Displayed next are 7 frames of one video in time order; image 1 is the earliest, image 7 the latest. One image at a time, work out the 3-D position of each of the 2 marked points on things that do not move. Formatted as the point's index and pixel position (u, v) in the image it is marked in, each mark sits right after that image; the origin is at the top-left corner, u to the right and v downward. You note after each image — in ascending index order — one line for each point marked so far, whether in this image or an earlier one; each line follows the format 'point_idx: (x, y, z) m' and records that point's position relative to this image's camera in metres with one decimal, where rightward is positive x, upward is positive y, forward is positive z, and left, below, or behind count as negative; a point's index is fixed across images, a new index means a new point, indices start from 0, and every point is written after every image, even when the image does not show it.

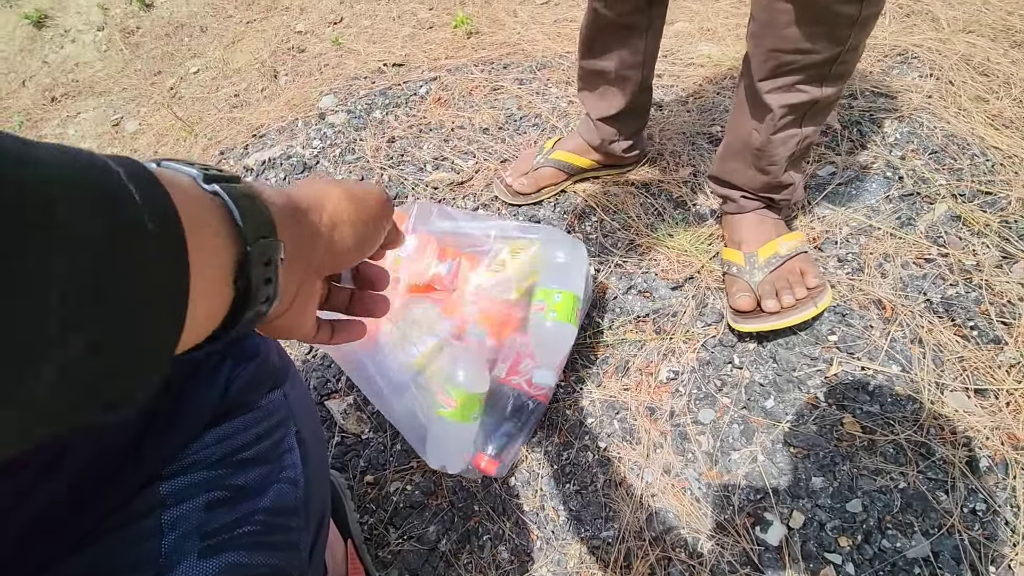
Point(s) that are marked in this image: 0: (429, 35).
0: (-0.3, +1.1, +2.2) m
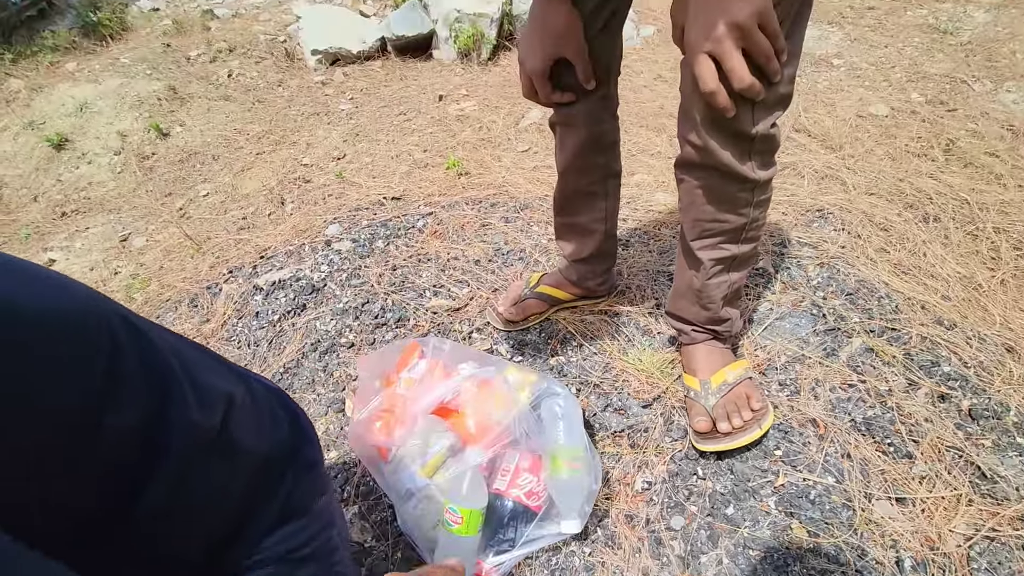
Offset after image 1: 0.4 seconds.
0: (-0.4, +0.6, +2.6) m
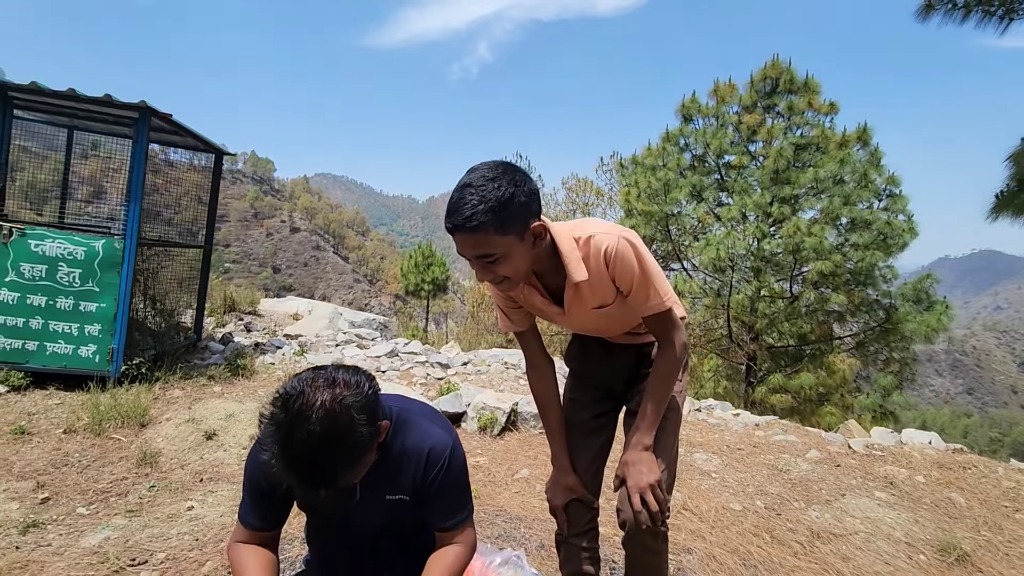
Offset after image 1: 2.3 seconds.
0: (-0.5, -1.6, +4.0) m
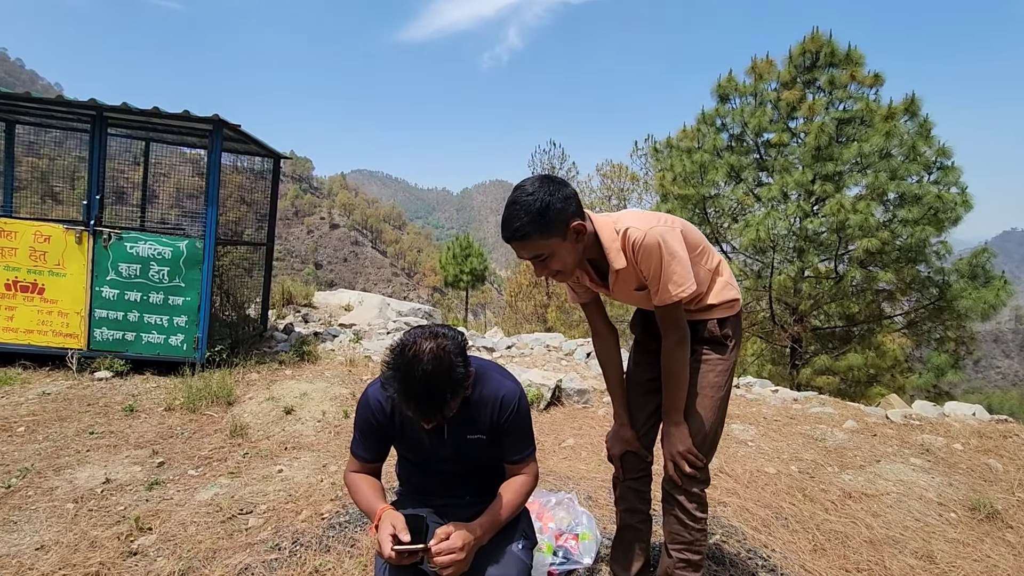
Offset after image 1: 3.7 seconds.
0: (0.0, -1.5, +4.4) m
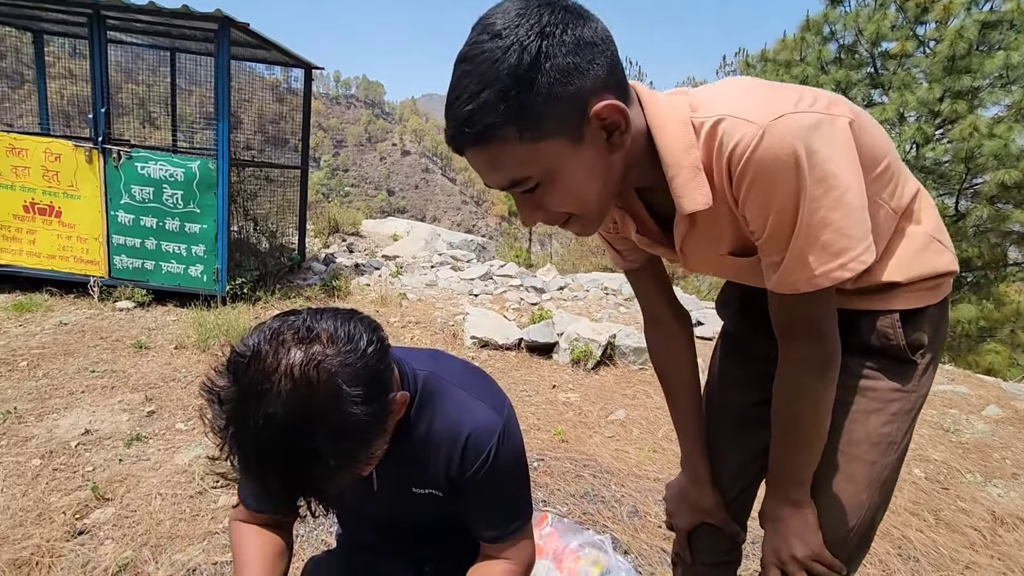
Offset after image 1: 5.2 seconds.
0: (+0.2, -1.0, +3.6) m
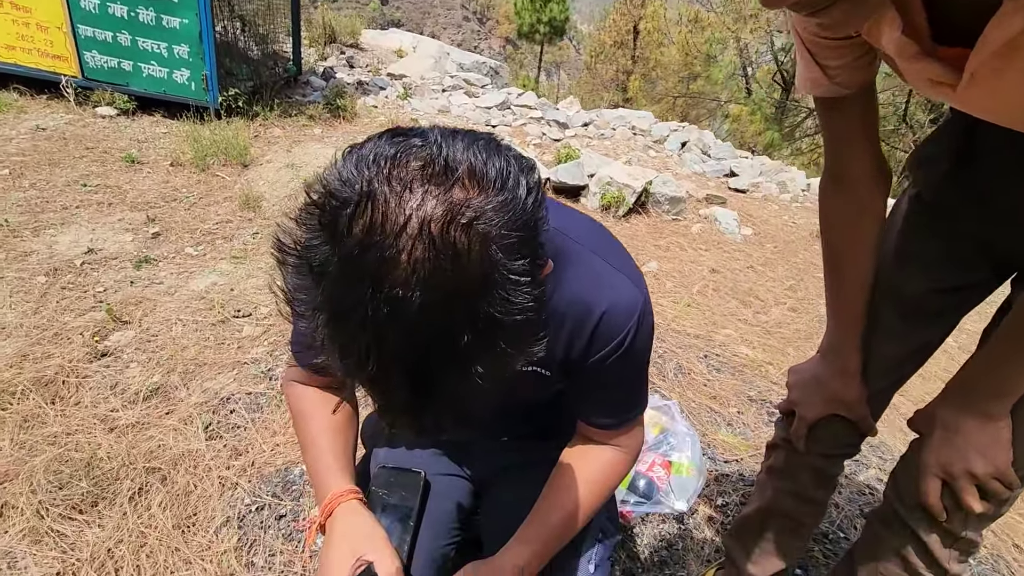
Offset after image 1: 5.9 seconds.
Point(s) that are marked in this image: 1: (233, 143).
0: (+0.4, 0.0, +3.5) m
1: (-2.5, +1.3, +4.6) m
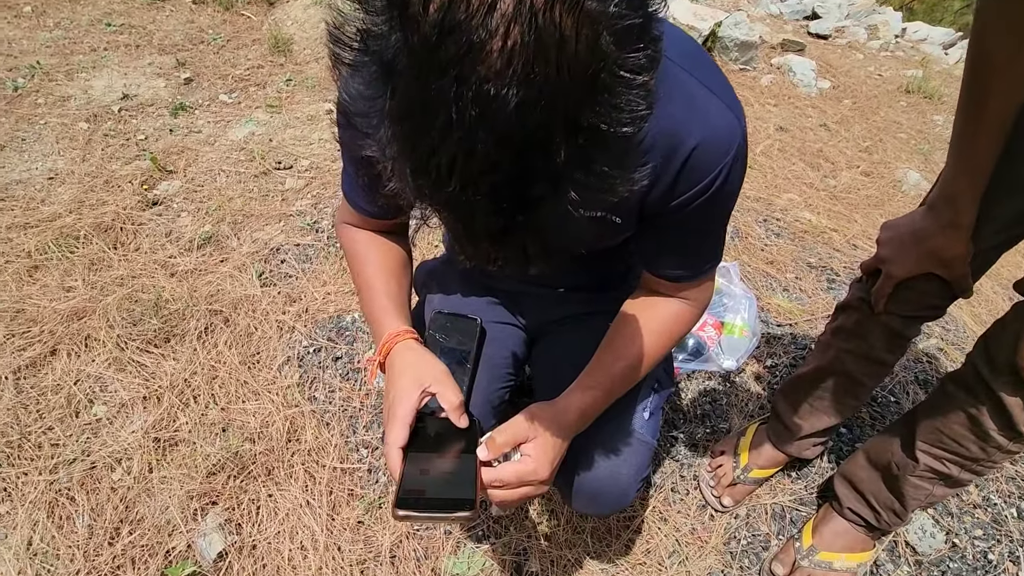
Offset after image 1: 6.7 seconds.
0: (+0.7, +0.9, +3.2) m
1: (-2.1, +2.5, +4.2) m
